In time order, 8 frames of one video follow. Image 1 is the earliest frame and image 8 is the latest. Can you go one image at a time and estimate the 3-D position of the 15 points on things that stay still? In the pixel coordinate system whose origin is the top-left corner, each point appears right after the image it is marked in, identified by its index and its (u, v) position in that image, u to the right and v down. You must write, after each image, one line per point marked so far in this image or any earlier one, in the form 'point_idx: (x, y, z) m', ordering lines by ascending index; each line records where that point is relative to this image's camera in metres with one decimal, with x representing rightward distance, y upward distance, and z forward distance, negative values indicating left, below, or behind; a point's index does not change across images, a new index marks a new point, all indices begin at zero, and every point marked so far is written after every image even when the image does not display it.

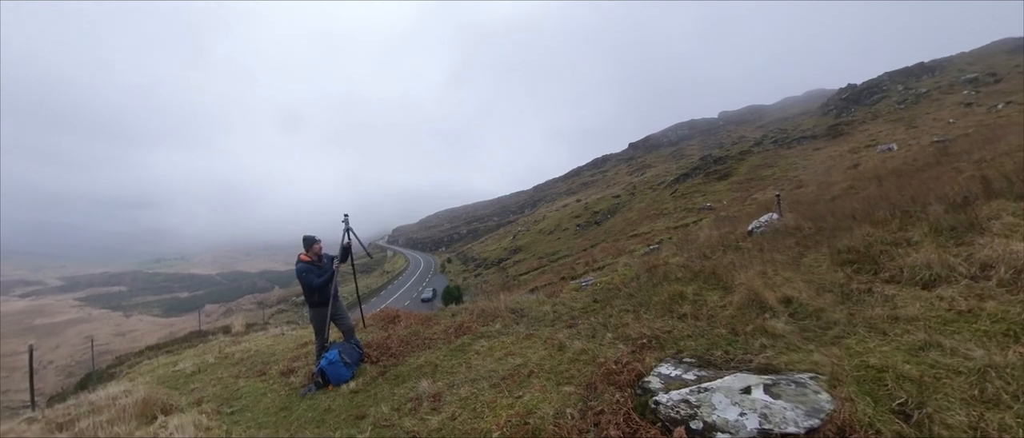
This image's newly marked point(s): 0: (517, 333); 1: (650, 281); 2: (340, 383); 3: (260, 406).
0: (0.0, -3.4, +11.2) m
1: (+4.1, -1.9, +11.9) m
2: (-4.1, -3.9, +9.0) m
3: (-5.6, -4.1, +8.2) m
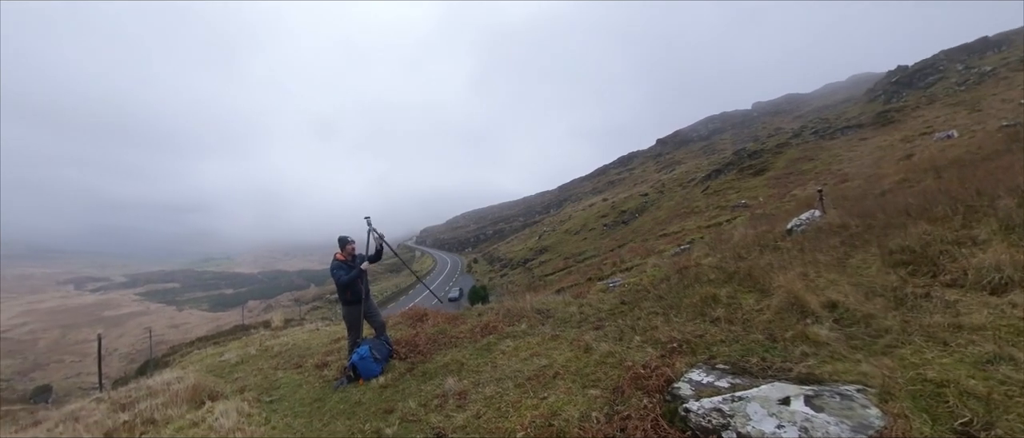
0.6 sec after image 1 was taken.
0: (+0.8, -3.4, +11.1) m
1: (+4.9, -1.9, +11.4) m
2: (-3.6, -4.0, +9.4) m
3: (-5.1, -4.2, +8.8) m
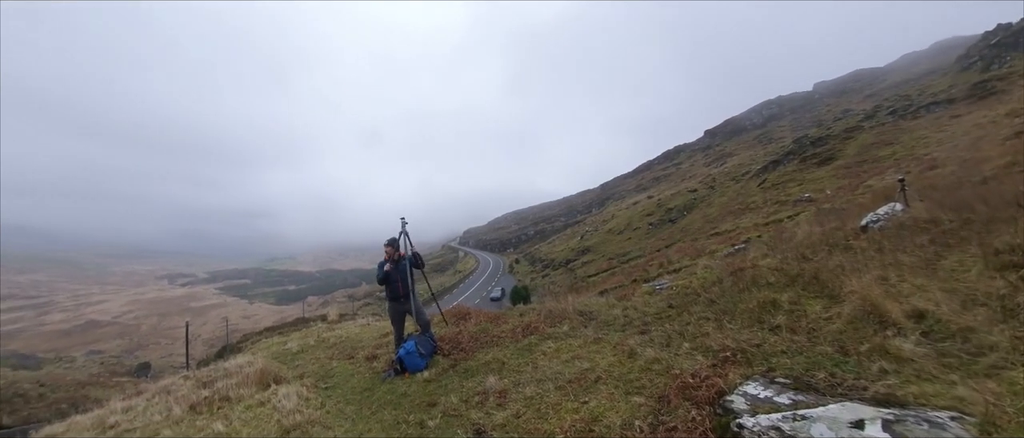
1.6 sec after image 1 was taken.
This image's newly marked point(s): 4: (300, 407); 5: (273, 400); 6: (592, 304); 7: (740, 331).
0: (+2.0, -3.4, +10.9) m
1: (+6.1, -1.8, +10.4) m
2: (-2.5, -4.0, +9.9) m
3: (-4.2, -4.2, +9.6) m
4: (-4.7, -4.2, +8.4) m
5: (-5.4, -4.1, +8.4) m
6: (+2.5, -2.9, +12.8) m
7: (+5.2, -2.6, +8.6) m
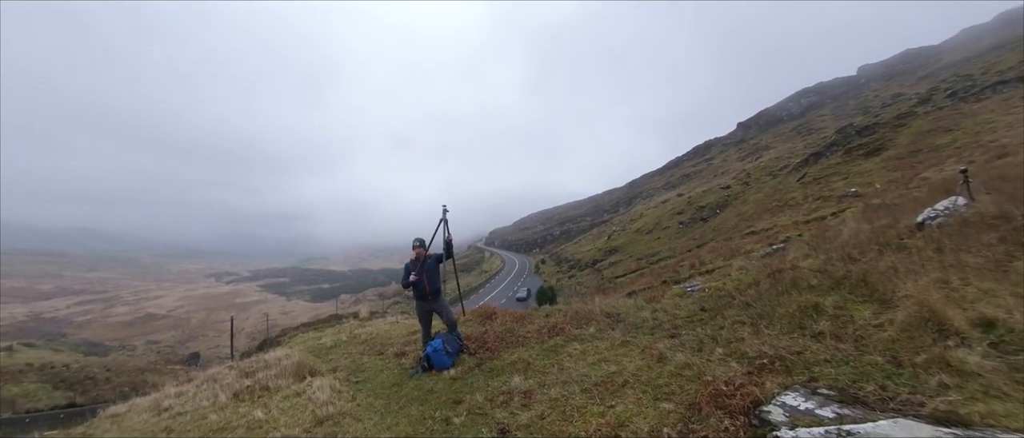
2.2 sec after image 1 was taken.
0: (+2.7, -3.4, +10.6) m
1: (+6.7, -1.8, +9.7) m
2: (-1.9, -4.1, +10.2) m
3: (-3.6, -4.3, +10.0) m
4: (-4.2, -4.2, +8.8) m
5: (-4.9, -4.1, +8.9) m
6: (+3.5, -2.9, +12.5) m
7: (+5.7, -2.5, +8.0) m
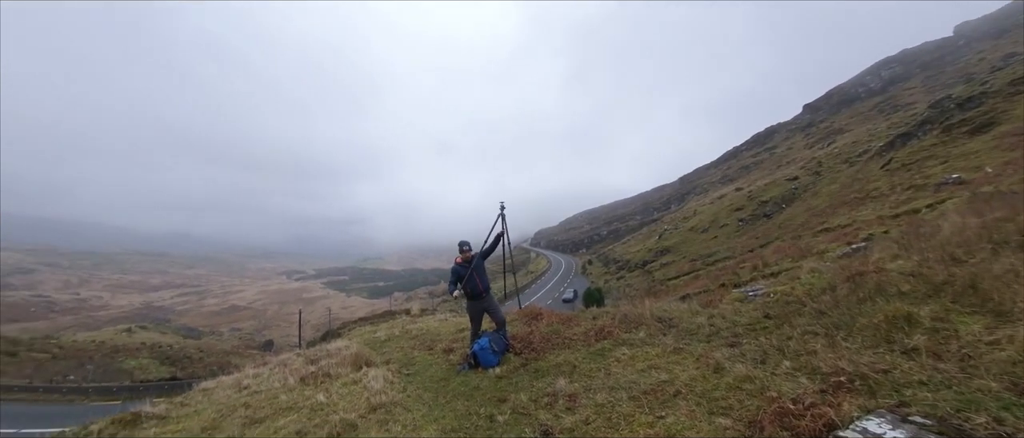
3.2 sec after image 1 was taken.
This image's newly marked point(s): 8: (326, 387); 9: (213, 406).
0: (+3.9, -3.3, +10.0) m
1: (+7.7, -1.7, +8.3) m
2: (-0.6, -4.1, +10.4) m
3: (-2.3, -4.4, +10.6) m
4: (-3.2, -4.3, +9.5) m
5: (-3.8, -4.2, +9.7) m
6: (+5.0, -2.8, +11.7) m
7: (+6.4, -2.4, +6.9) m
8: (-4.8, -4.3, +9.6) m
9: (-7.3, -4.3, +8.7) m
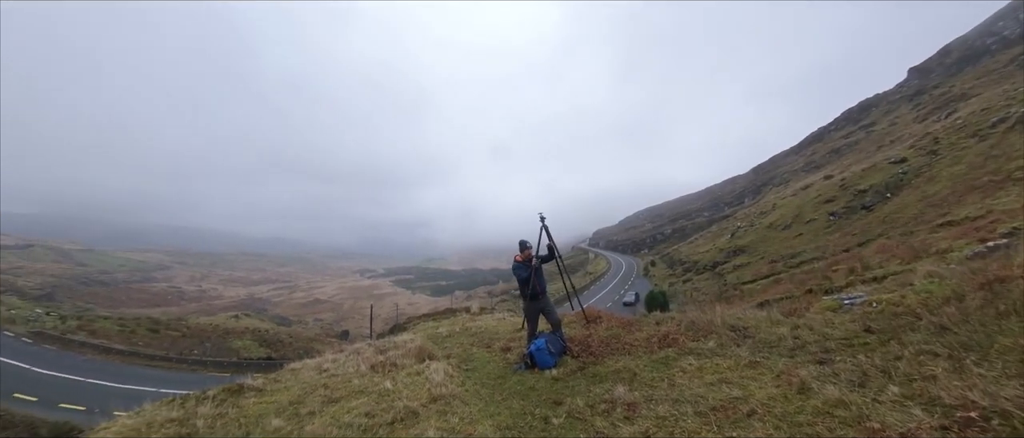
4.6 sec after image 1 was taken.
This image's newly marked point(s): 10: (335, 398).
0: (+5.3, -3.2, +8.9) m
1: (+8.5, -1.5, +6.3) m
2: (+0.9, -4.1, +10.4) m
3: (-0.7, -4.4, +10.9) m
4: (-1.8, -4.4, +10.1) m
5: (-2.3, -4.3, +10.5) m
6: (+6.7, -2.7, +10.2) m
7: (+6.9, -2.3, +5.3) m
8: (-3.3, -4.4, +10.5) m
9: (-5.9, -4.5, +10.3) m
10: (-4.4, -4.4, +9.3) m
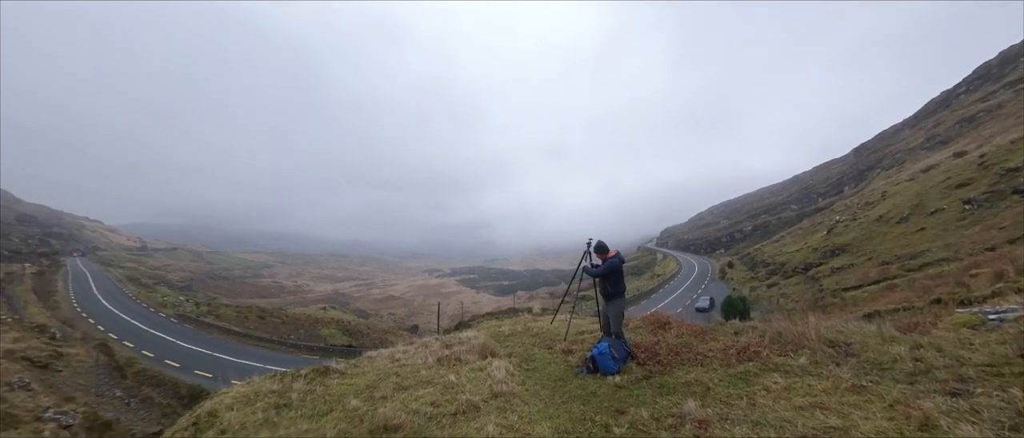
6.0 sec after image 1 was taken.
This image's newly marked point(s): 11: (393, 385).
0: (+6.3, -3.1, +7.3) m
1: (+8.8, -1.3, +4.1) m
2: (+2.5, -4.1, +9.9) m
3: (+1.2, -4.4, +10.8) m
4: (-0.1, -4.4, +10.4) m
5: (-0.6, -4.4, +10.8) m
6: (+8.1, -2.5, +8.3) m
7: (+6.9, -2.1, +3.5) m
8: (-1.5, -4.5, +11.1) m
9: (-4.1, -4.7, +11.5) m
10: (-2.9, -4.5, +10.2) m
11: (-3.2, -4.5, +10.2) m
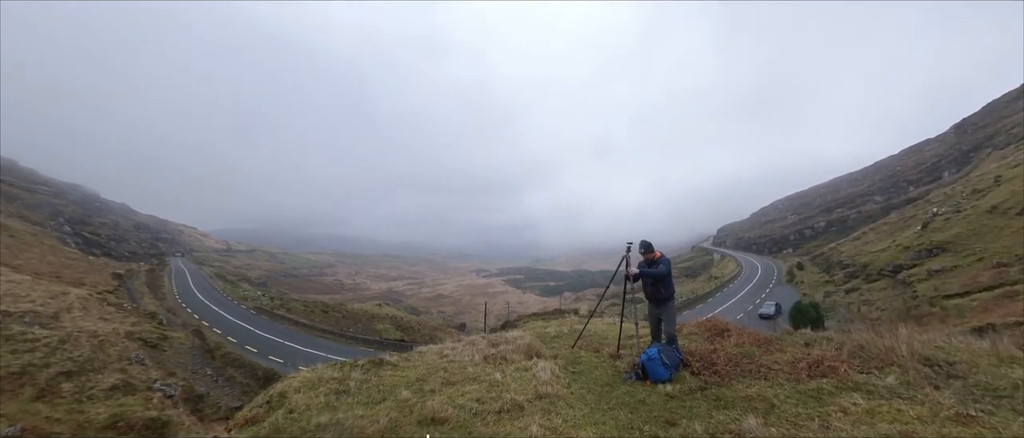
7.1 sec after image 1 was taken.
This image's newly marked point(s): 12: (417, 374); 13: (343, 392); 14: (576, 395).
0: (+6.9, -3.0, +6.1) m
1: (+8.6, -1.1, +2.4) m
2: (+3.7, -4.0, +9.3) m
3: (+2.5, -4.4, +10.5) m
4: (+1.2, -4.4, +10.2) m
5: (+0.8, -4.4, +10.8) m
6: (+8.7, -2.4, +6.7) m
7: (+6.7, -2.0, +2.2) m
8: (-0.1, -4.5, +11.3) m
9: (-2.5, -4.7, +12.2) m
10: (-1.6, -4.6, +10.6) m
11: (-1.9, -4.6, +10.7) m
12: (-2.7, -4.7, +11.4) m
13: (-4.3, -4.6, +9.9) m
14: (+1.7, -4.5, +9.8) m
